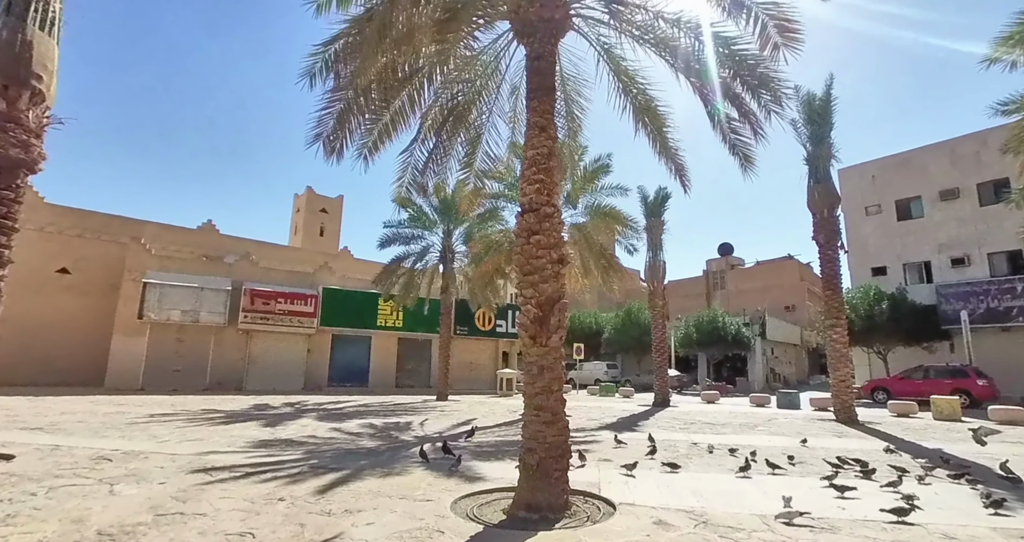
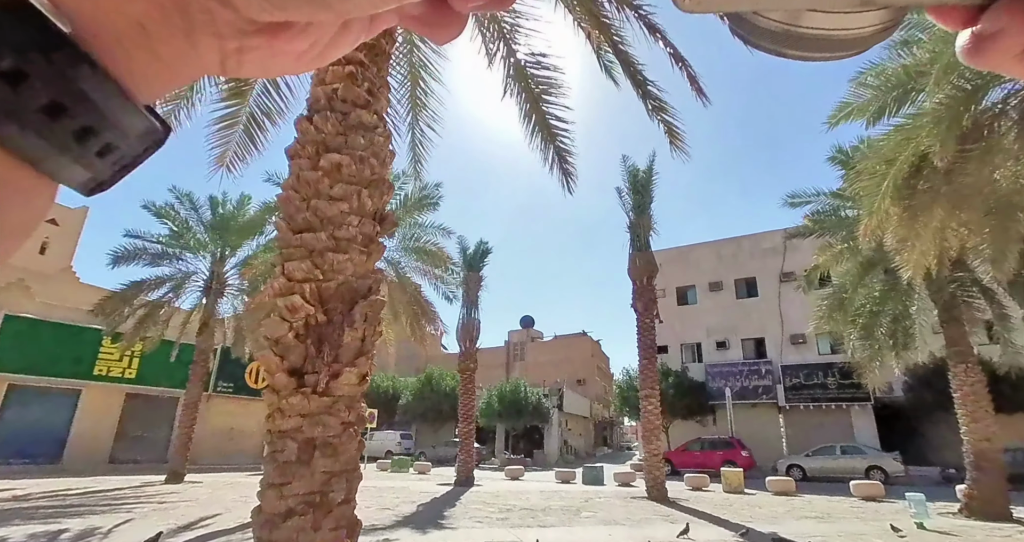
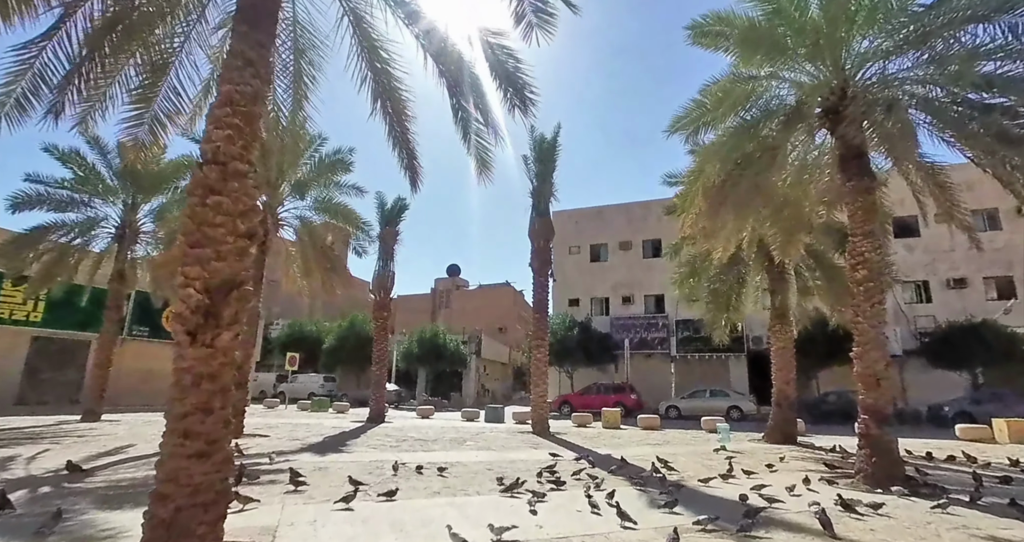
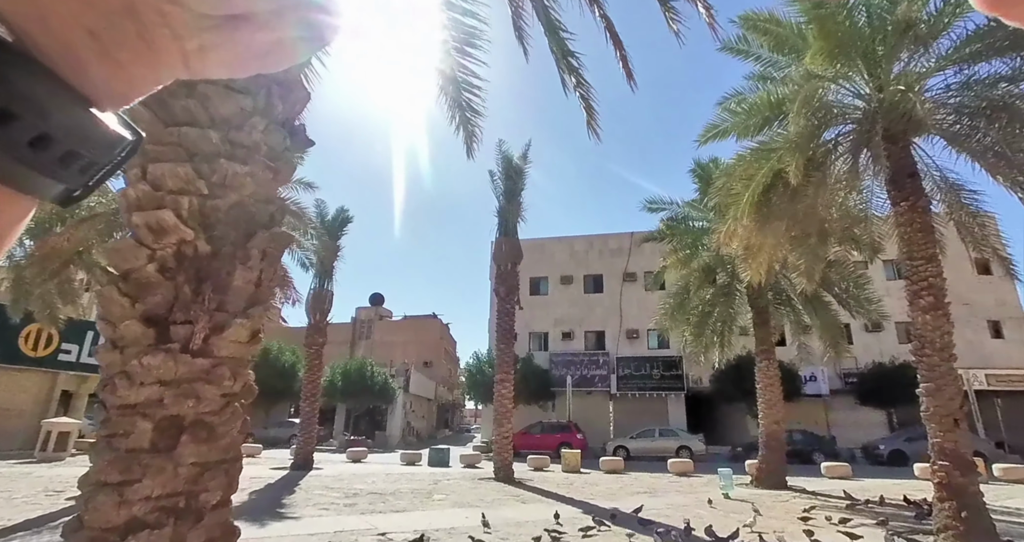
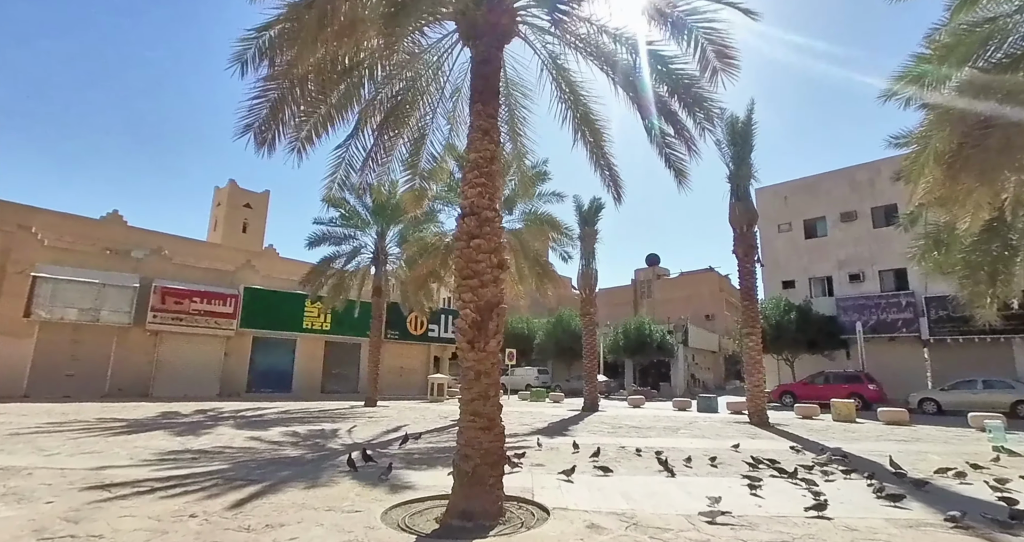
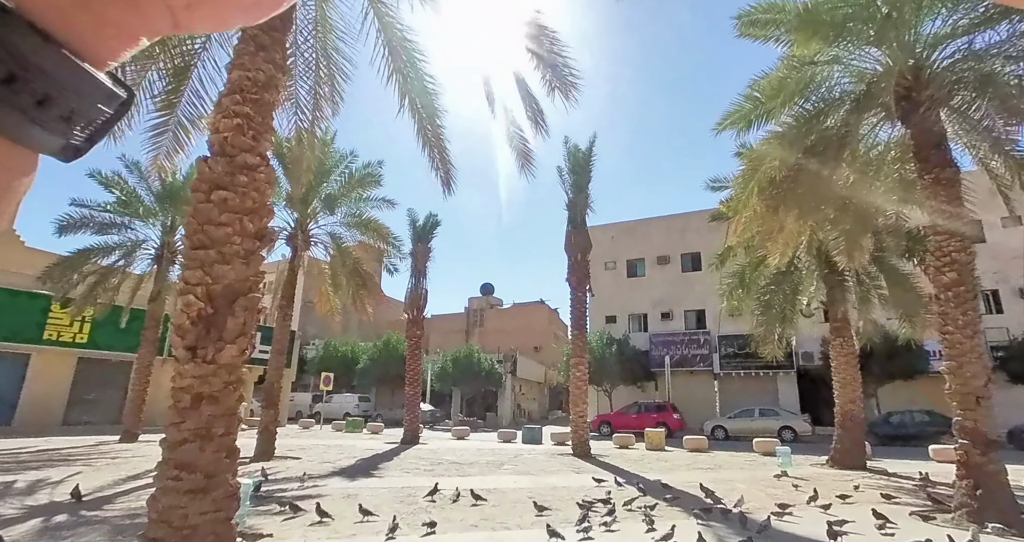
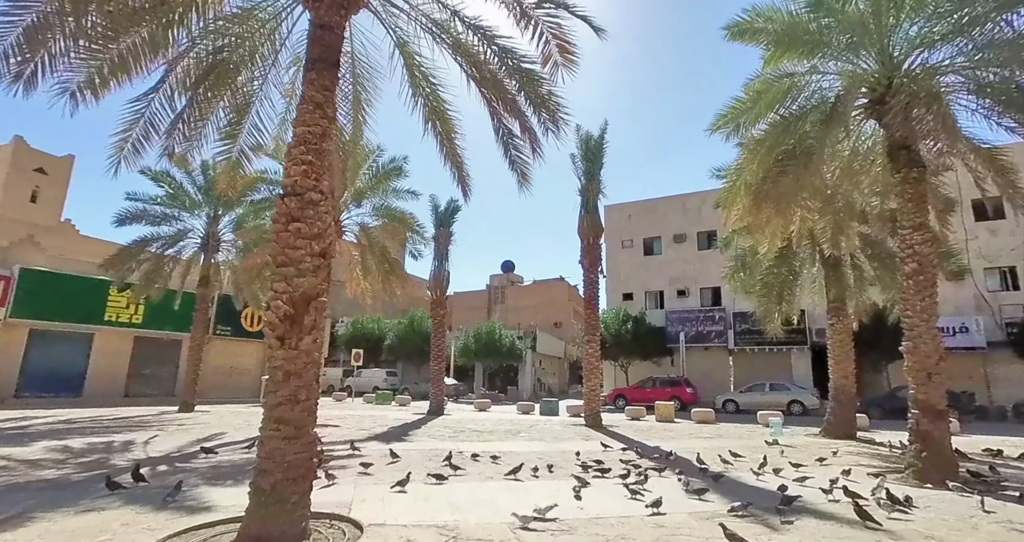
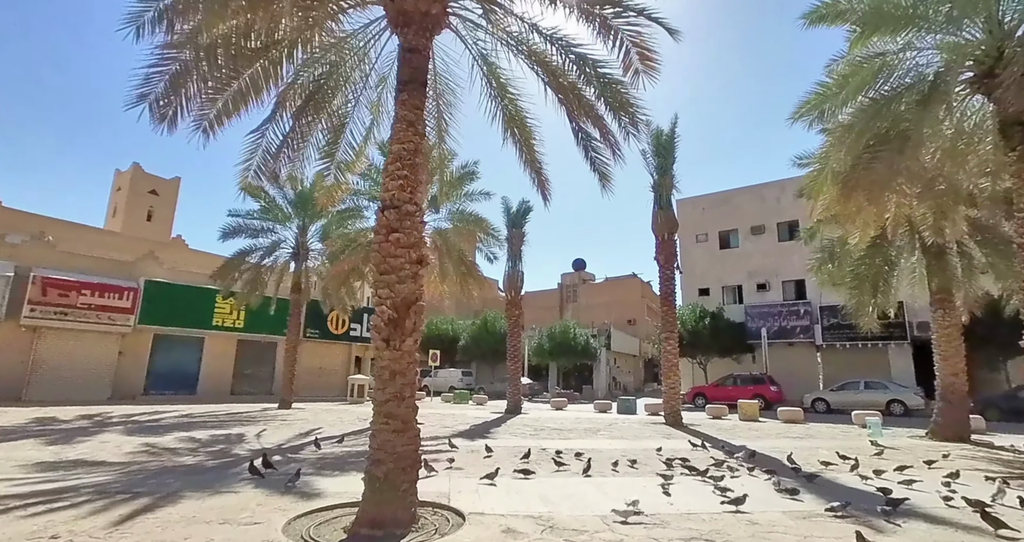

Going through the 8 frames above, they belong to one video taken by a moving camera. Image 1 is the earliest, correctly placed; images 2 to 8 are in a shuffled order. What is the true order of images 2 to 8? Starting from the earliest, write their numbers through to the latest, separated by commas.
5, 8, 7, 3, 6, 2, 4
